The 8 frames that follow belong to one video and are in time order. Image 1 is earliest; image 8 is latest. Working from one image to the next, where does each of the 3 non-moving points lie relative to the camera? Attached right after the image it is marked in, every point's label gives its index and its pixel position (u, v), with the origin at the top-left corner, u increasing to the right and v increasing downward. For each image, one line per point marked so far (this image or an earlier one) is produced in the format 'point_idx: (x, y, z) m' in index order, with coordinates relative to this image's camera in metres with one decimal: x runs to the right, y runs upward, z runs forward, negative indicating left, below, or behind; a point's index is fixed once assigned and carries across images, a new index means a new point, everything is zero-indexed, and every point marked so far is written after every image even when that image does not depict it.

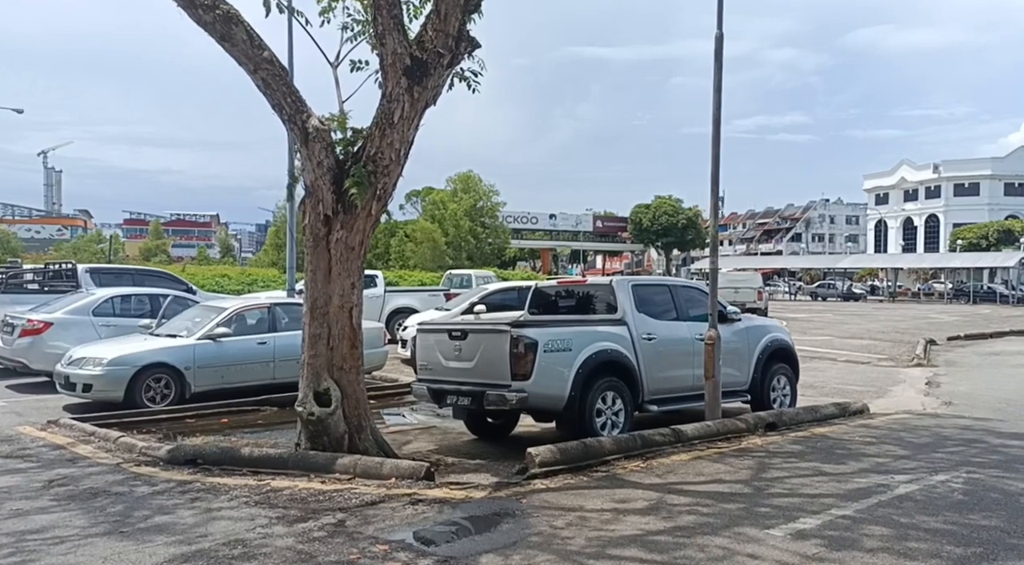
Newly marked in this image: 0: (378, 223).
0: (-1.3, +0.6, +8.5) m
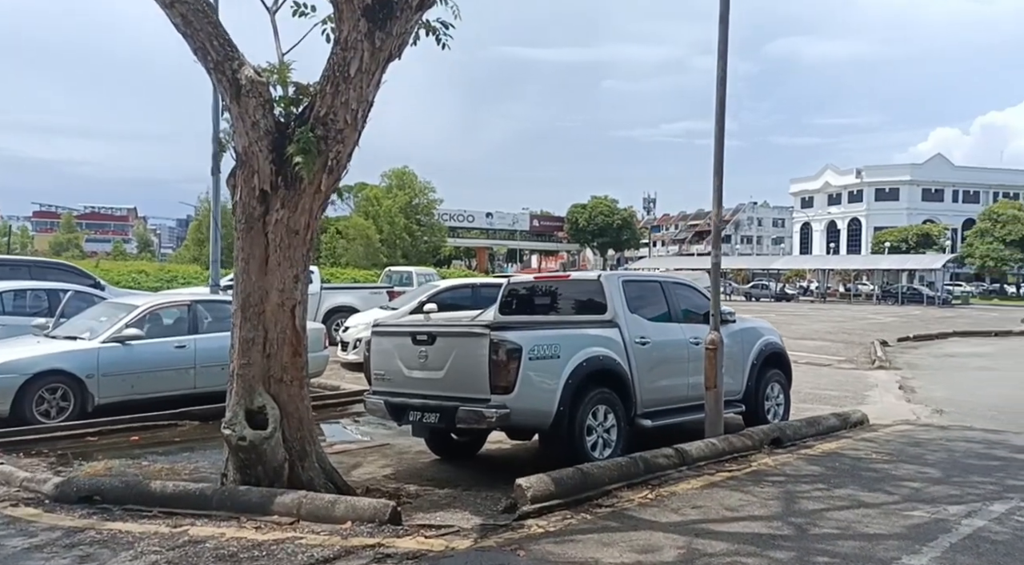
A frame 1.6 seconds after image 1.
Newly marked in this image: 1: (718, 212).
0: (-1.4, +0.6, +6.9) m
1: (+2.0, +0.7, +8.6) m
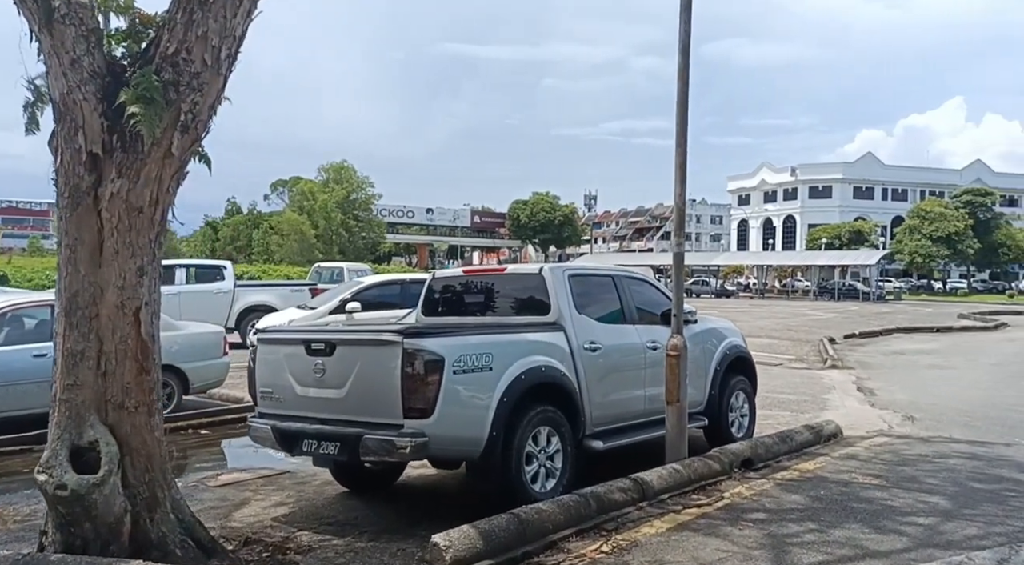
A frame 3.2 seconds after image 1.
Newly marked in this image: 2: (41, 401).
0: (-2.0, +0.7, +5.3) m
1: (+1.4, +0.7, +7.2) m
2: (-4.9, -1.2, +9.1) m
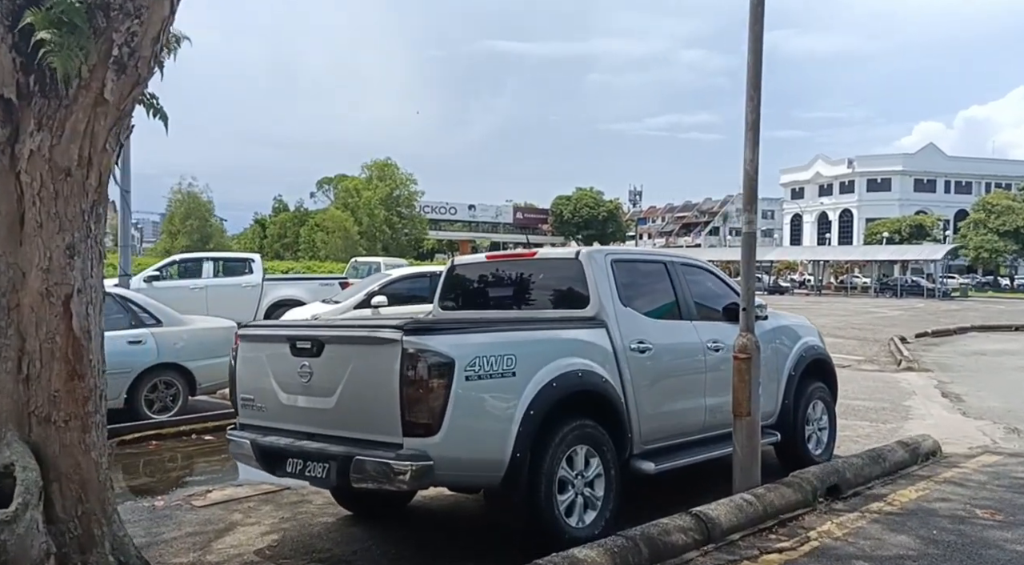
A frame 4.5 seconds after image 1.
0: (-1.8, +0.8, +4.2) m
1: (+1.6, +0.8, +5.9) m
2: (-4.5, -1.1, +8.2) m
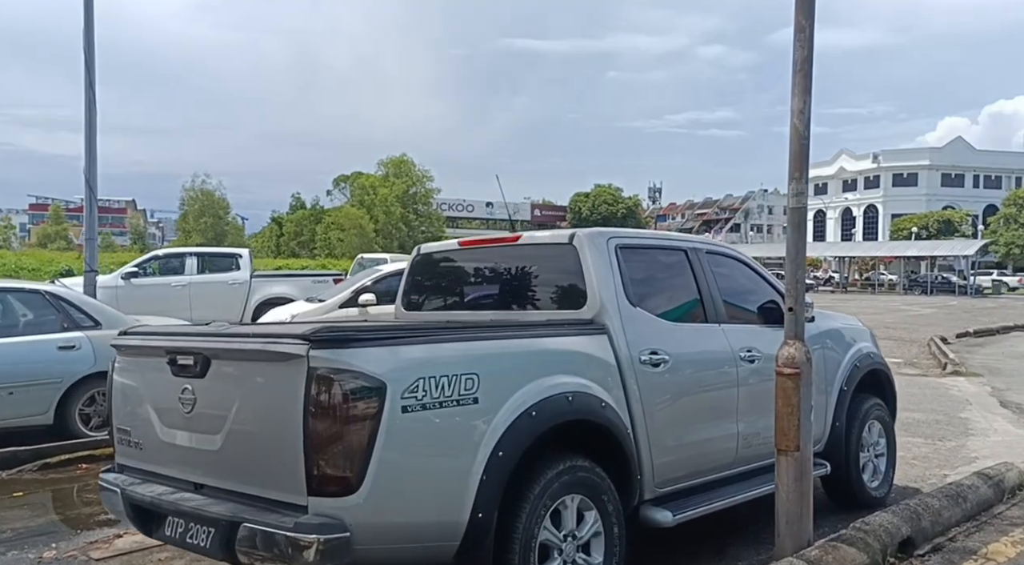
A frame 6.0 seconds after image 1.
0: (-2.0, +0.8, +2.8) m
1: (+1.5, +0.9, +4.5) m
2: (-4.6, -1.1, +6.9) m
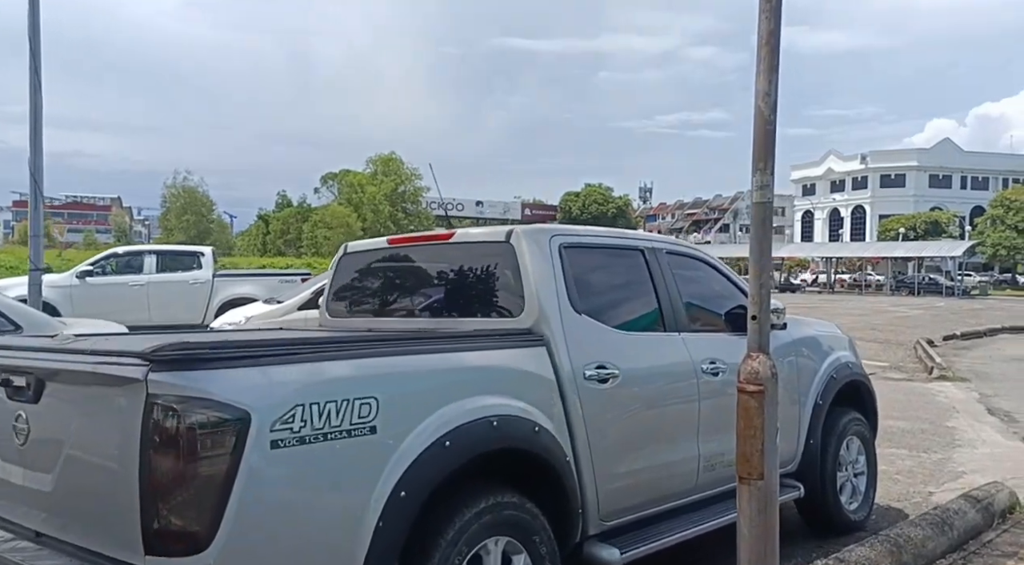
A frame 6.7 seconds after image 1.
0: (-2.3, +0.8, +2.3) m
1: (+1.1, +0.9, +3.9) m
2: (-5.0, -1.1, +6.3) m
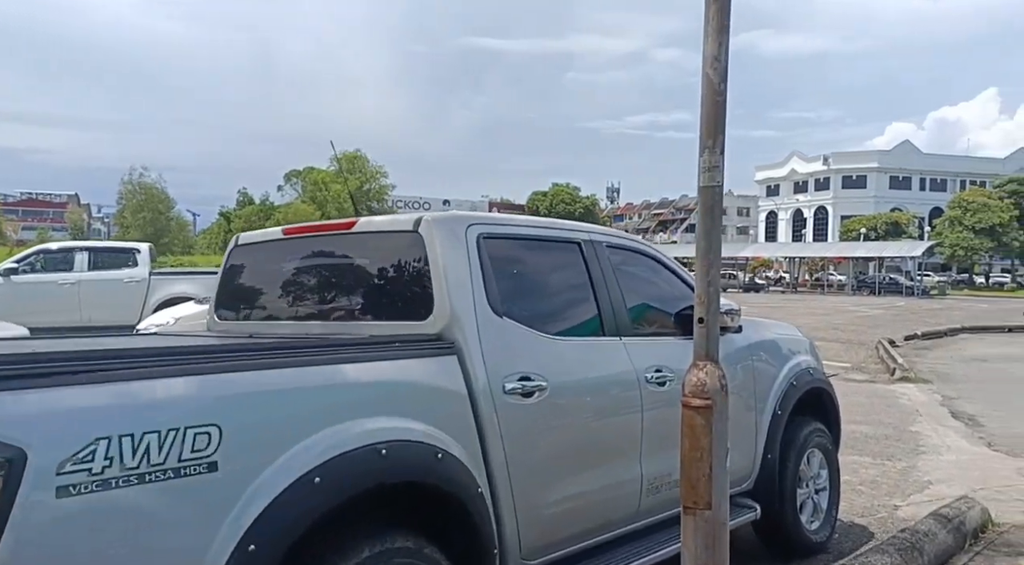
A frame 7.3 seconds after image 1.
0: (-2.6, +0.8, +1.6) m
1: (+0.8, +0.9, +3.4) m
2: (-5.4, -1.1, +5.5) m
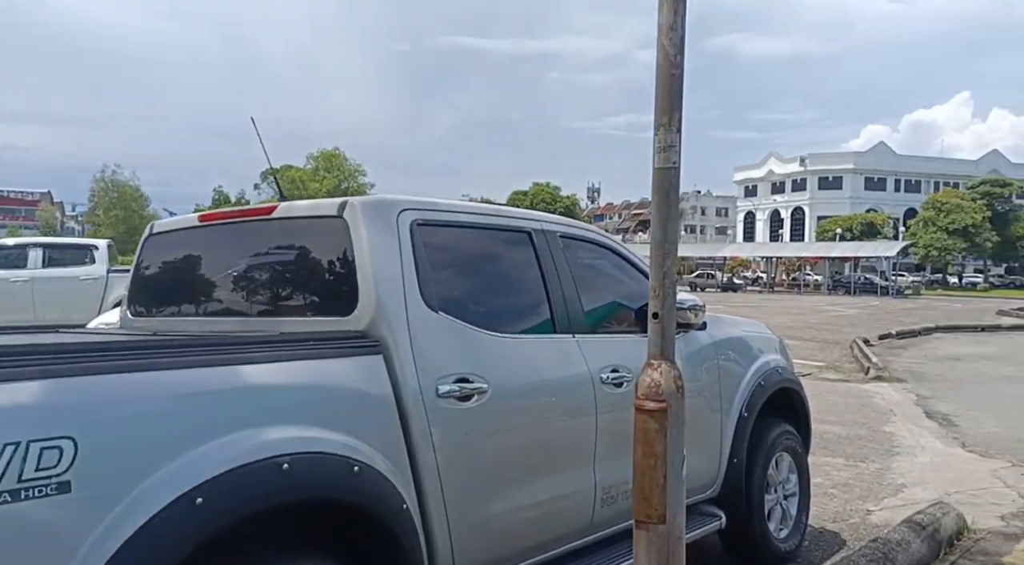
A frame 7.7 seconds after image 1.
0: (-2.8, +0.8, +1.2) m
1: (+0.6, +0.9, +3.0) m
2: (-5.7, -1.0, +5.1) m
